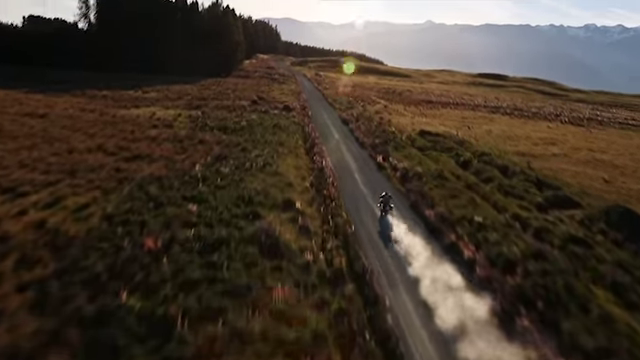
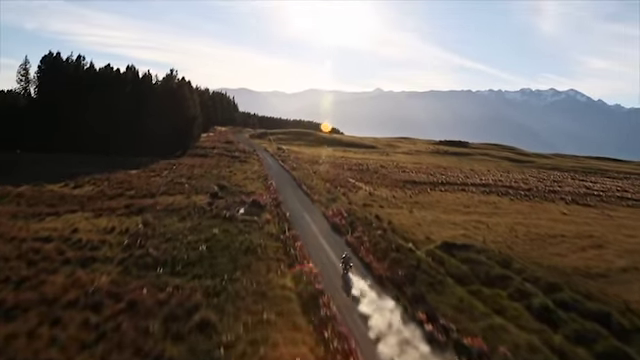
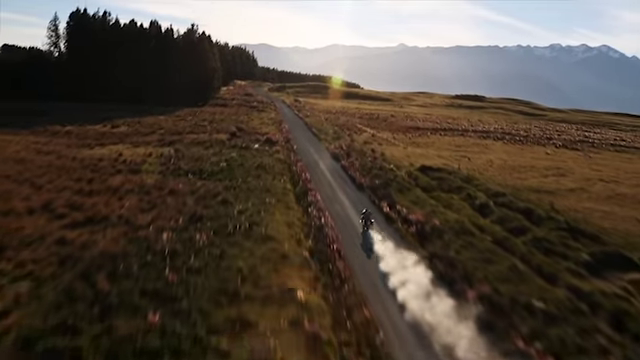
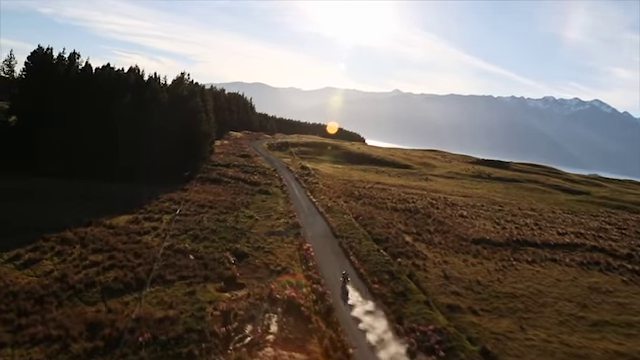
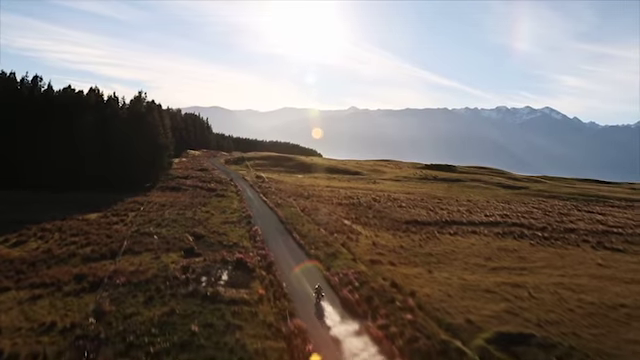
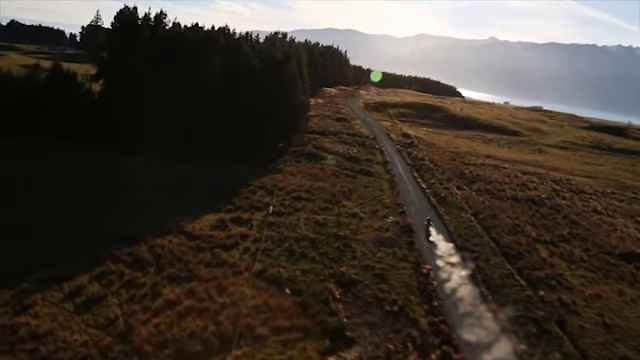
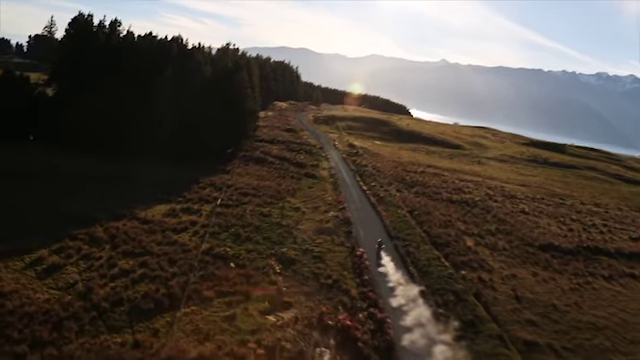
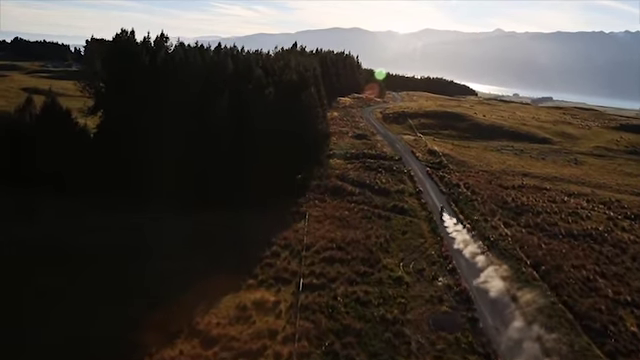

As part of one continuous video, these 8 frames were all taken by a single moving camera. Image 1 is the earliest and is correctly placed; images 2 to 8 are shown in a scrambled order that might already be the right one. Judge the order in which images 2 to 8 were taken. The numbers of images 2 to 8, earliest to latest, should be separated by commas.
3, 2, 5, 4, 7, 6, 8
